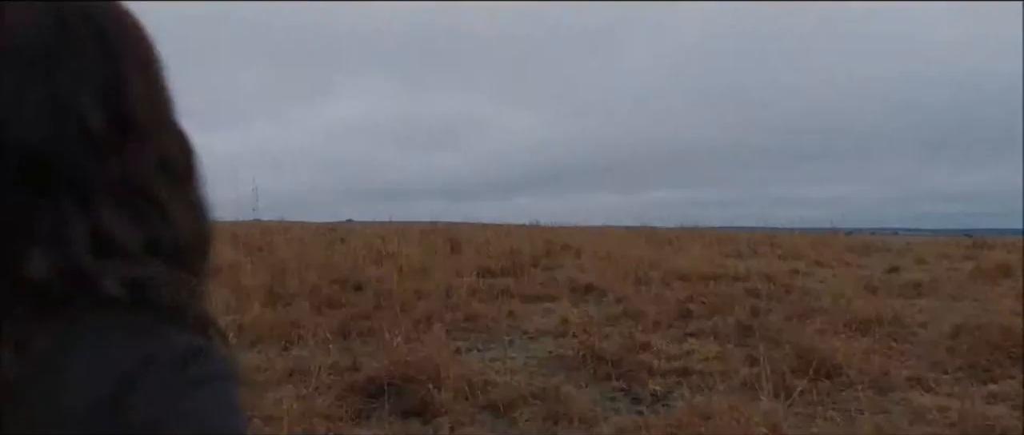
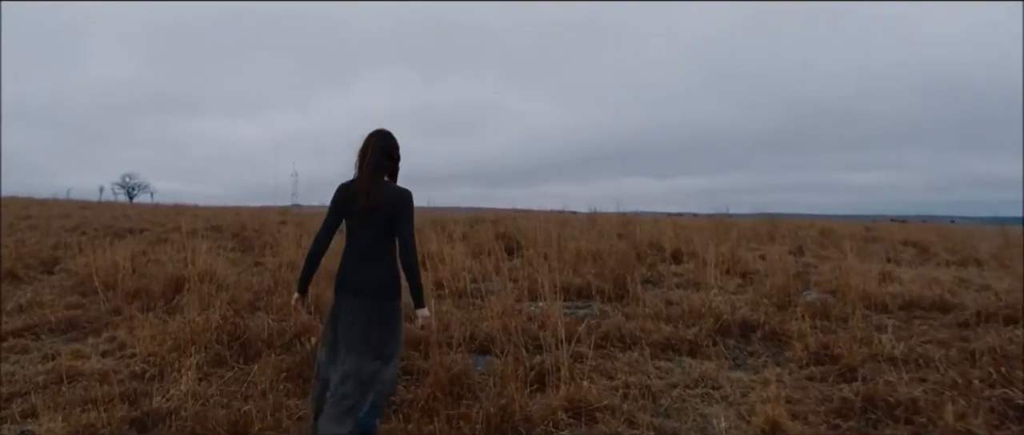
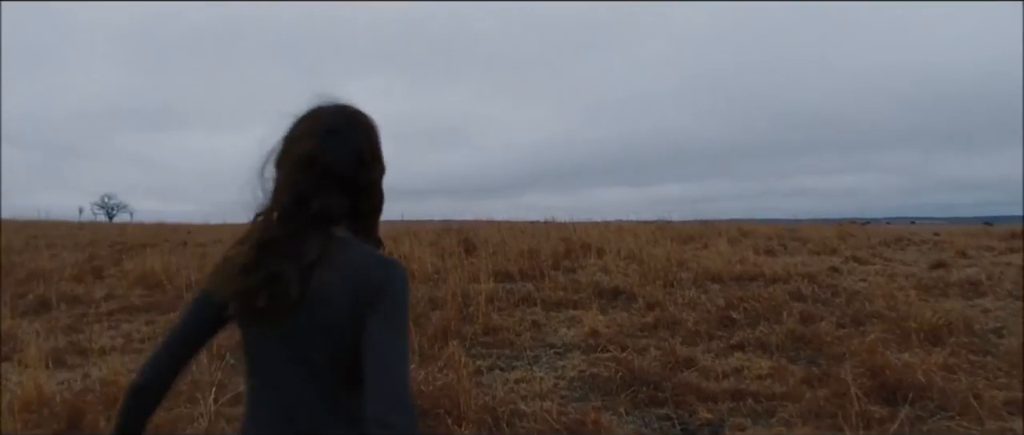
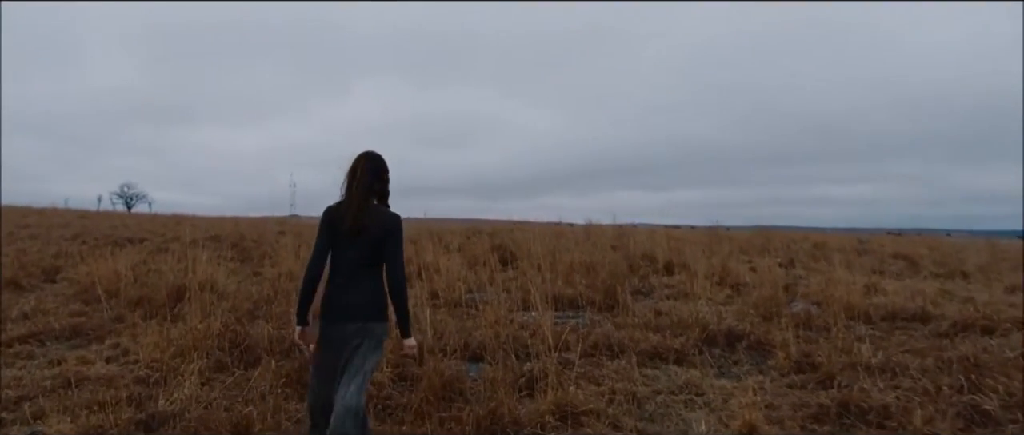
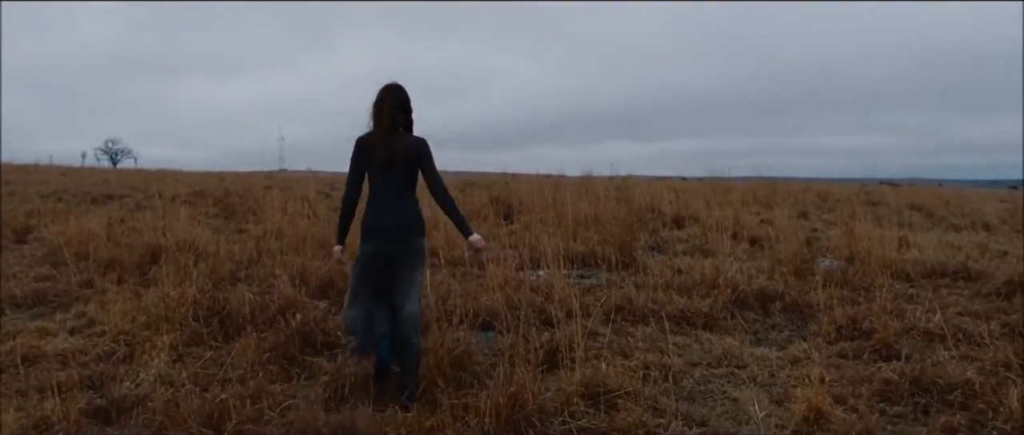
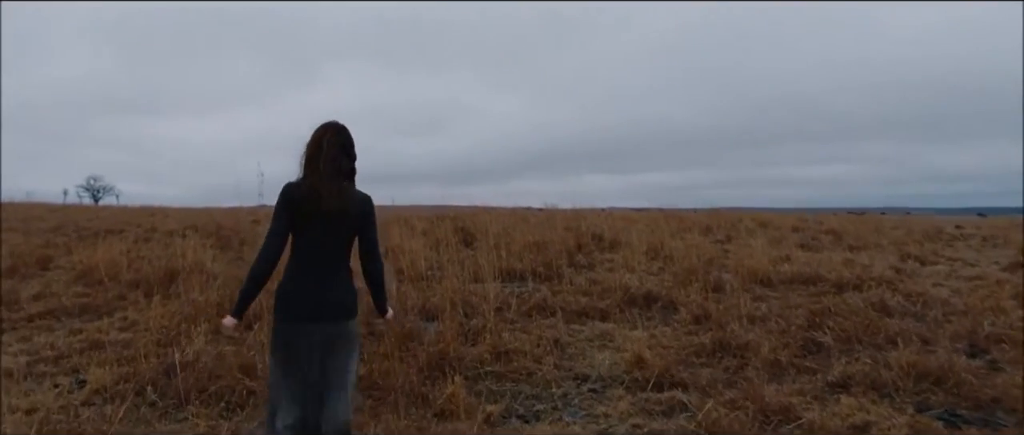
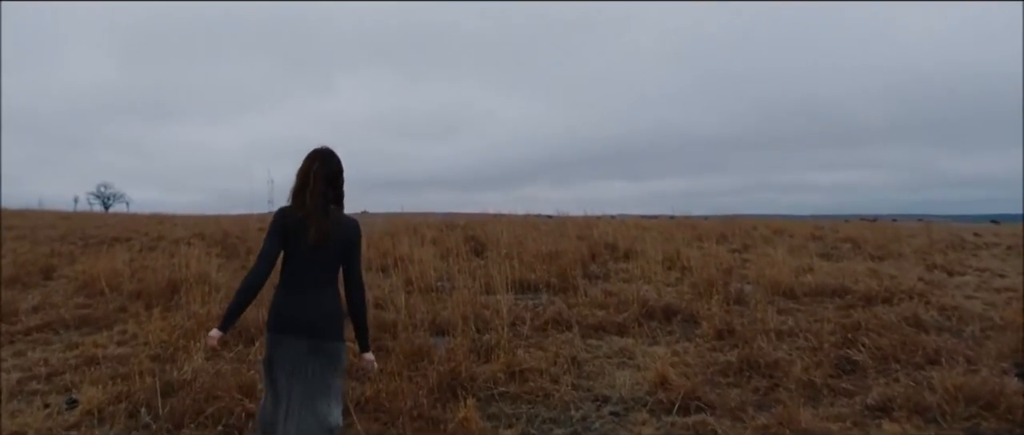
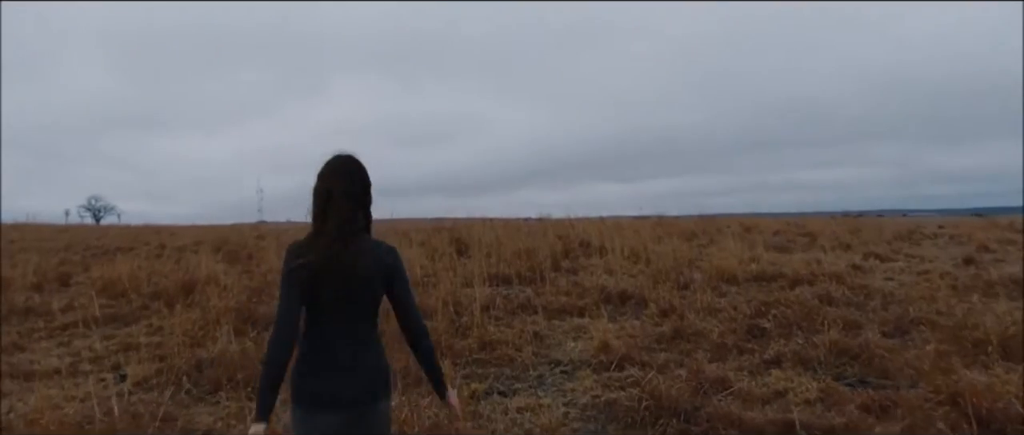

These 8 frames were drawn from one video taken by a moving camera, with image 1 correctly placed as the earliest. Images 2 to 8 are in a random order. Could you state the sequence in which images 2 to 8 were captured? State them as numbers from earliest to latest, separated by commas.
3, 8, 6, 7, 4, 2, 5
